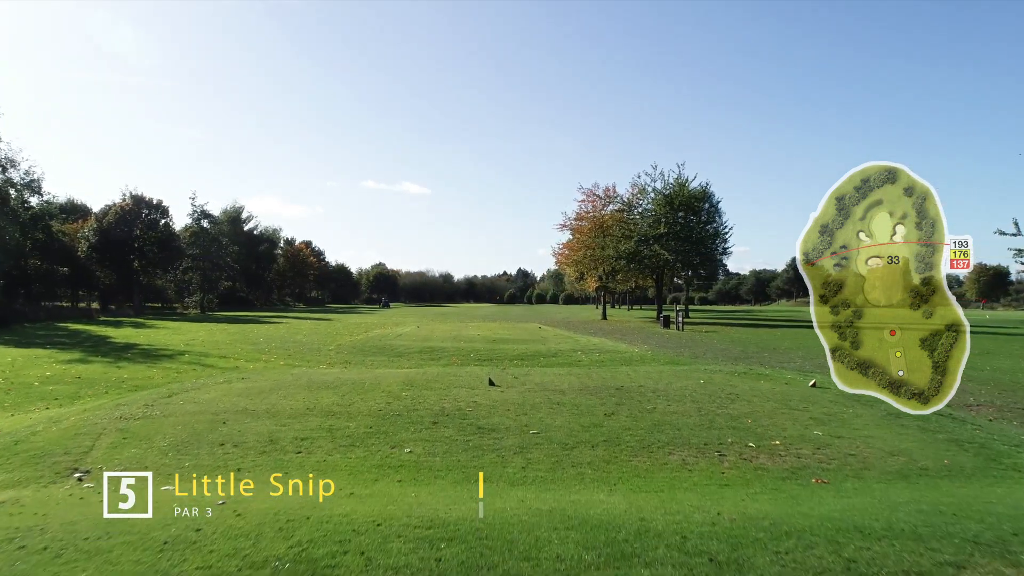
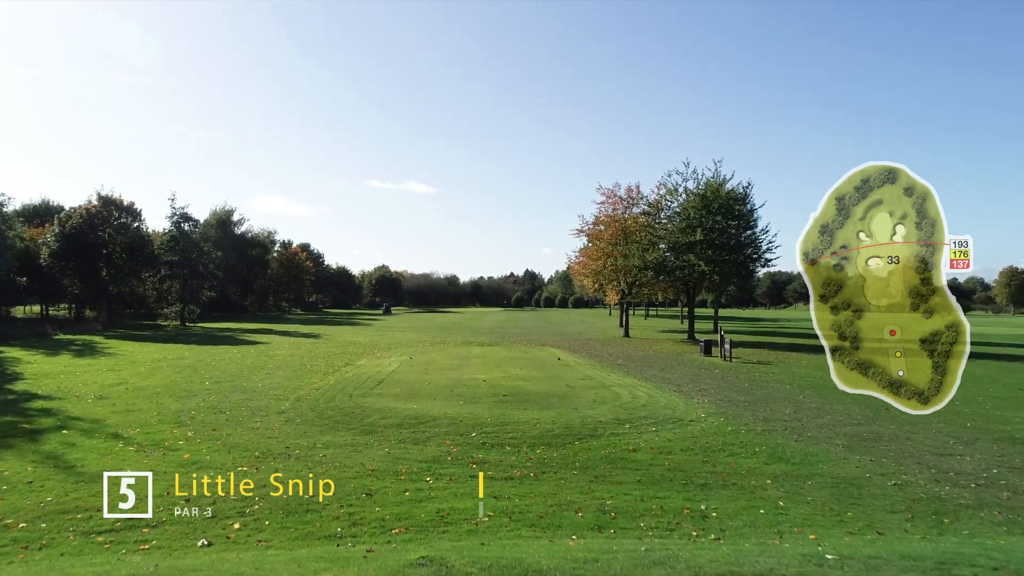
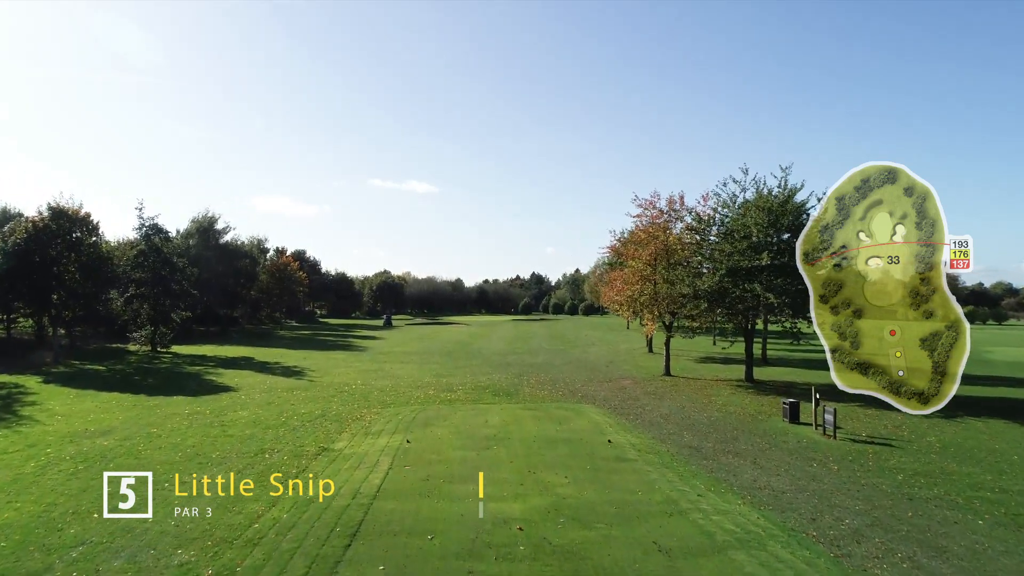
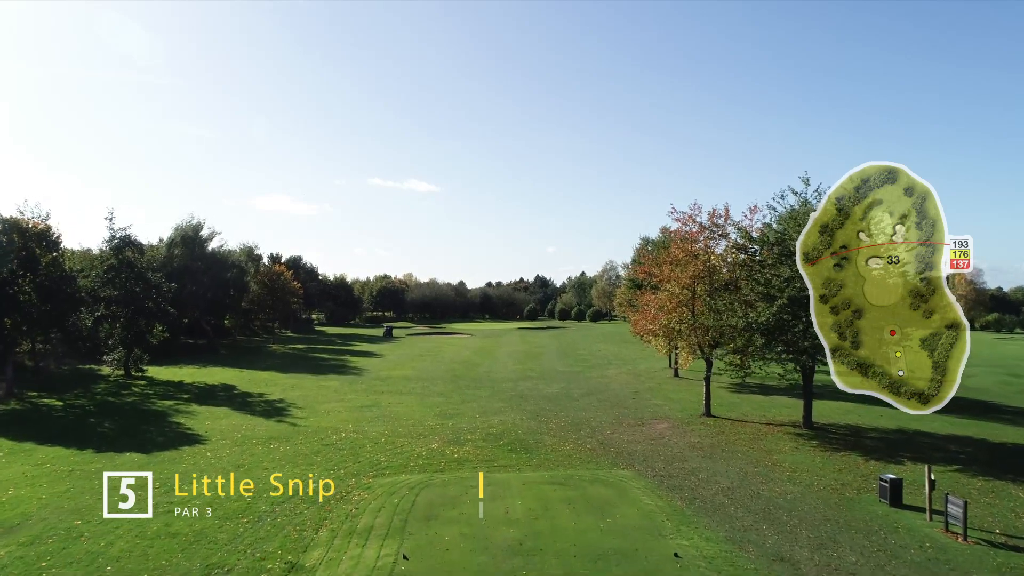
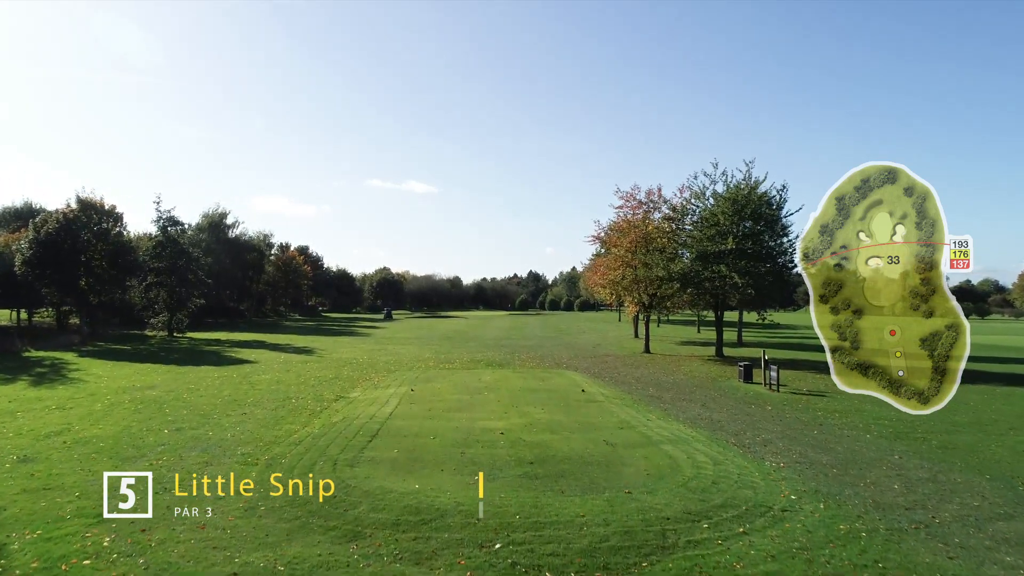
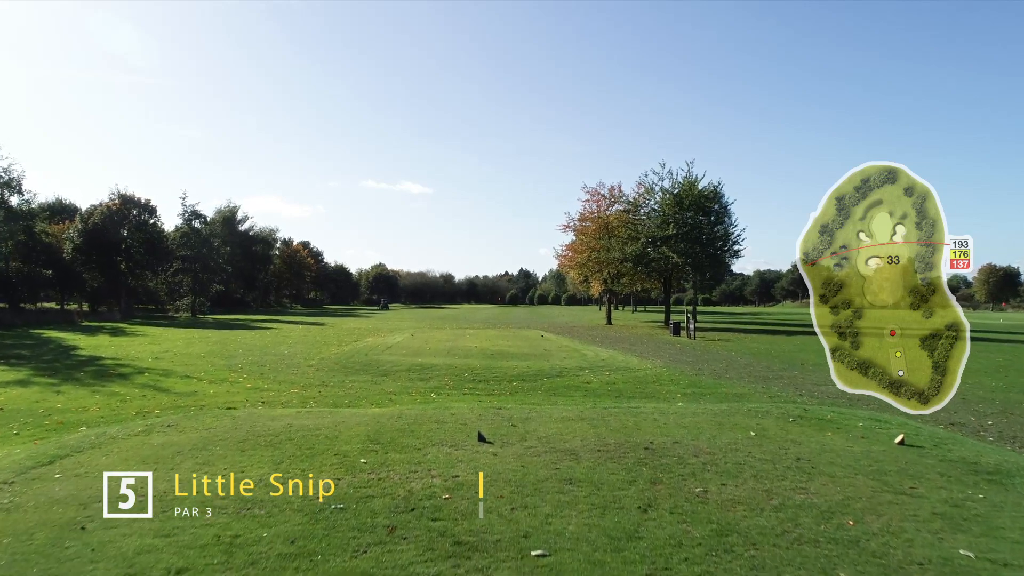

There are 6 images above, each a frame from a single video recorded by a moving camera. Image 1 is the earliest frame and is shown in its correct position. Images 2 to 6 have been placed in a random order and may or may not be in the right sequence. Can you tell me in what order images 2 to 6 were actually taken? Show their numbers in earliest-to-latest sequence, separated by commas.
6, 2, 5, 3, 4
